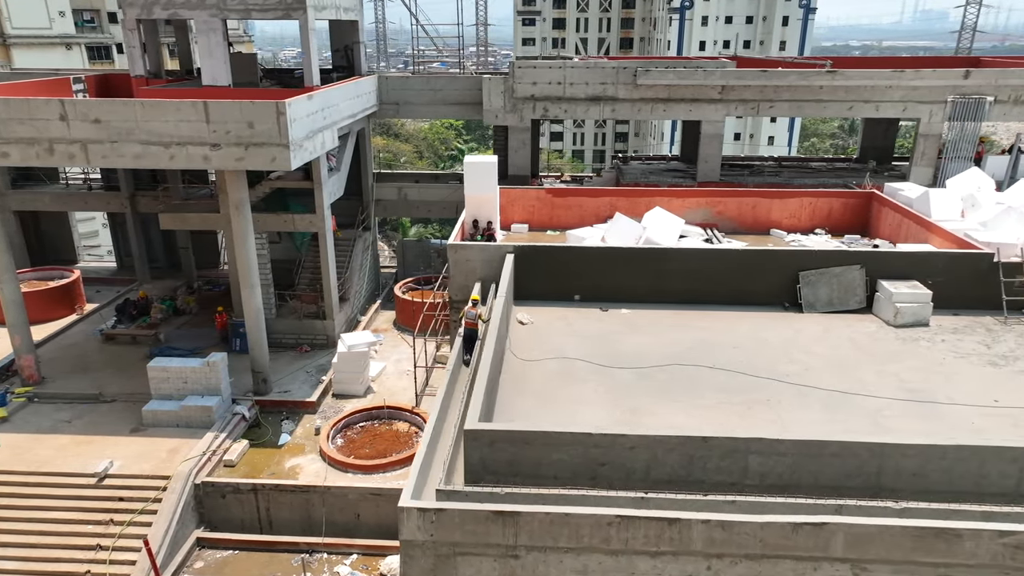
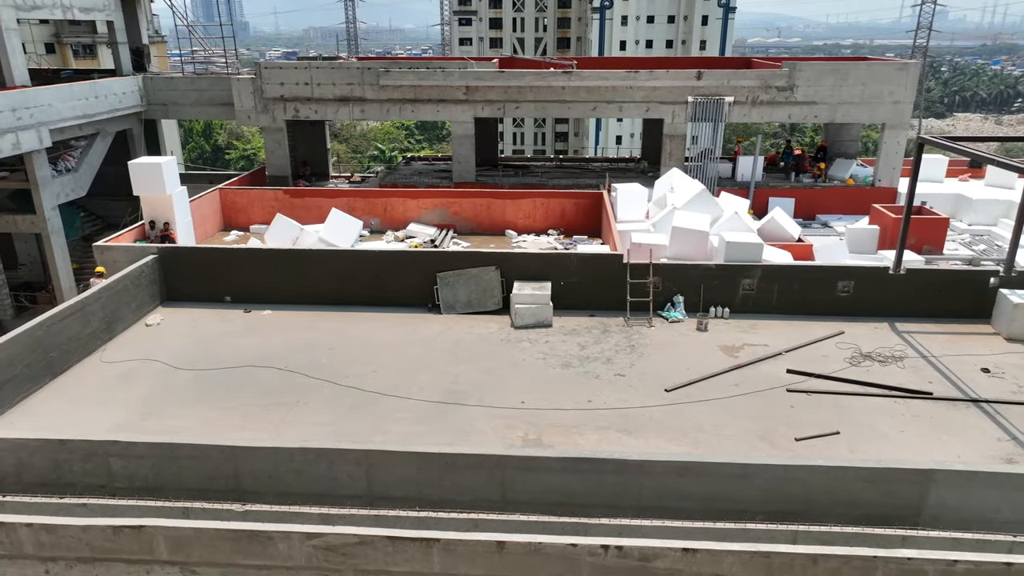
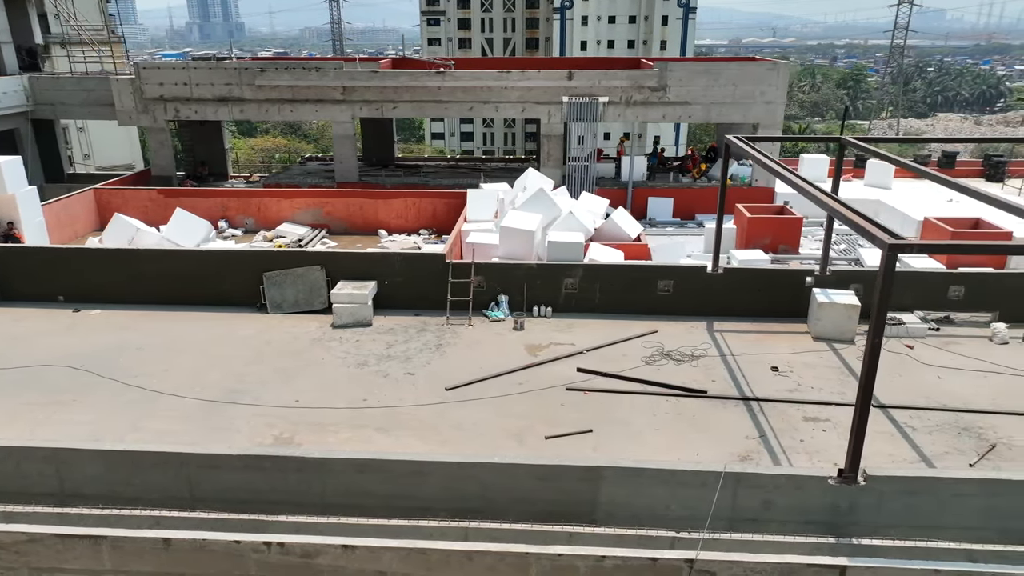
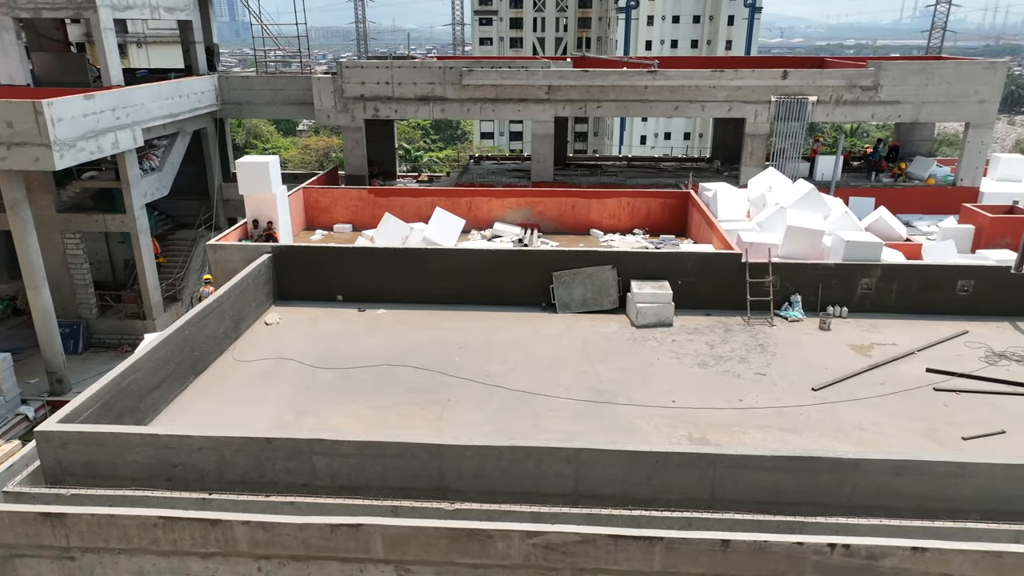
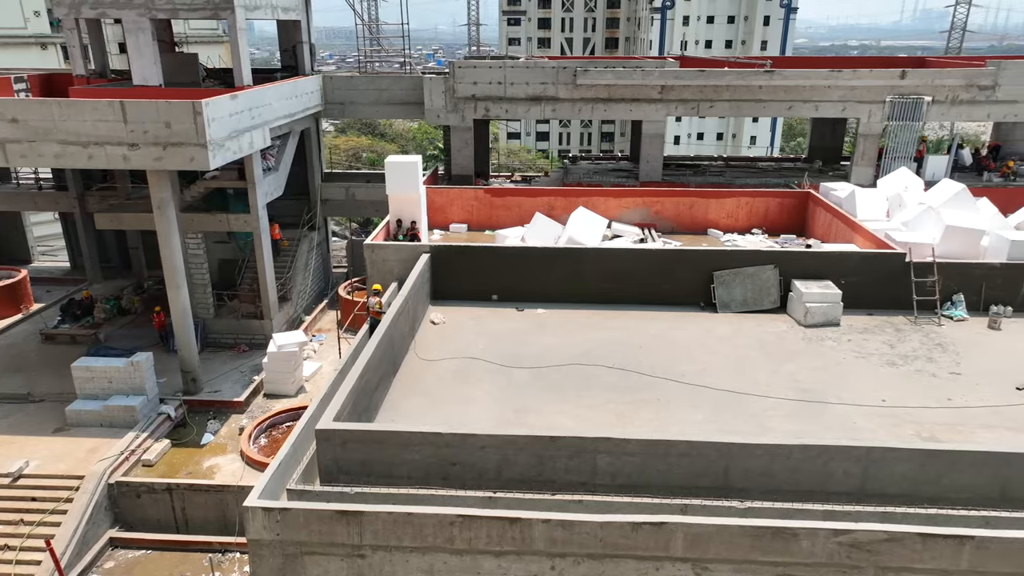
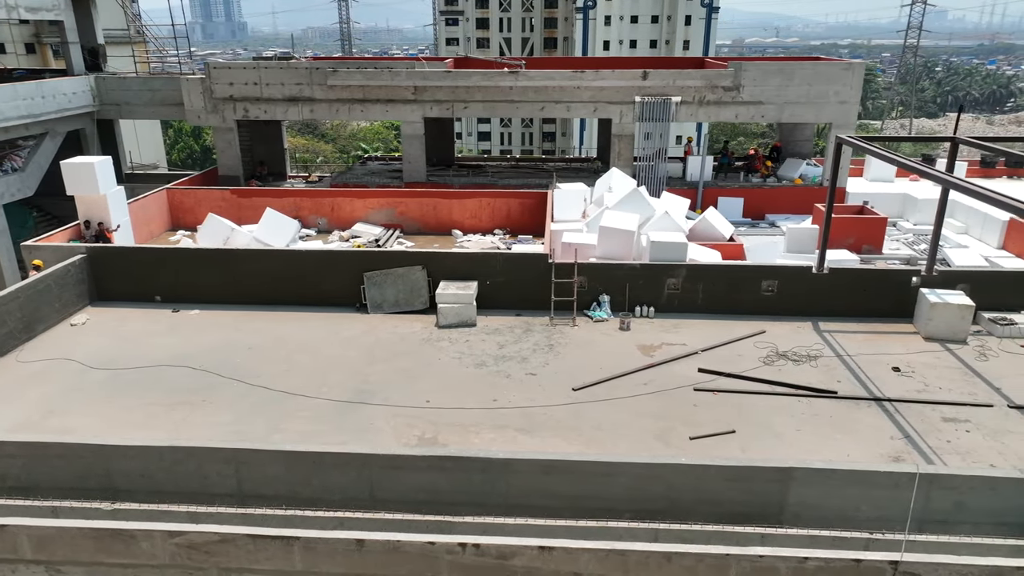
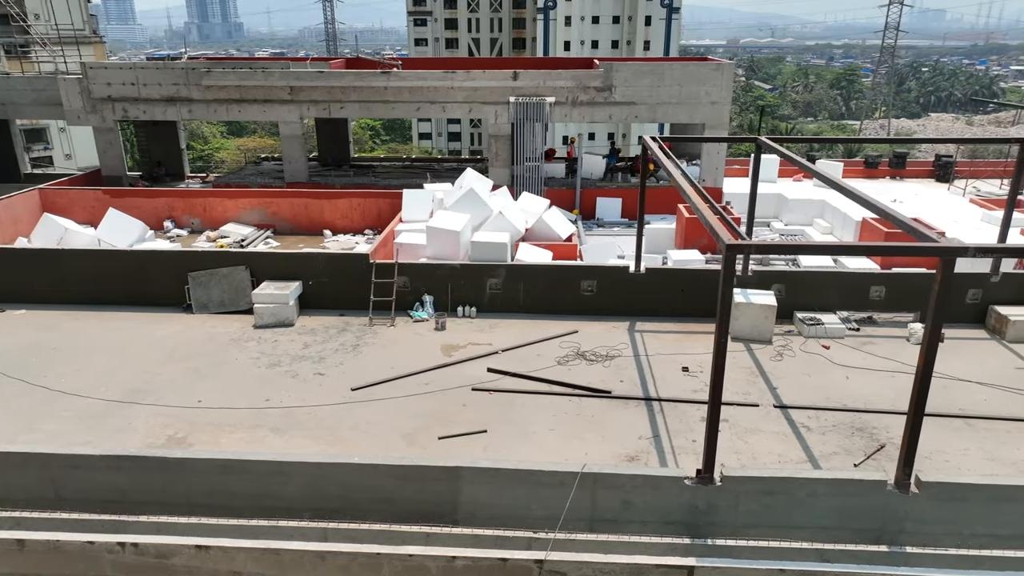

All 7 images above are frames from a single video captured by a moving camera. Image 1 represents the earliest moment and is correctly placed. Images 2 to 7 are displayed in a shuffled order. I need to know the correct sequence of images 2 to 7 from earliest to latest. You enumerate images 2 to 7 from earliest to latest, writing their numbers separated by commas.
5, 4, 2, 6, 3, 7
